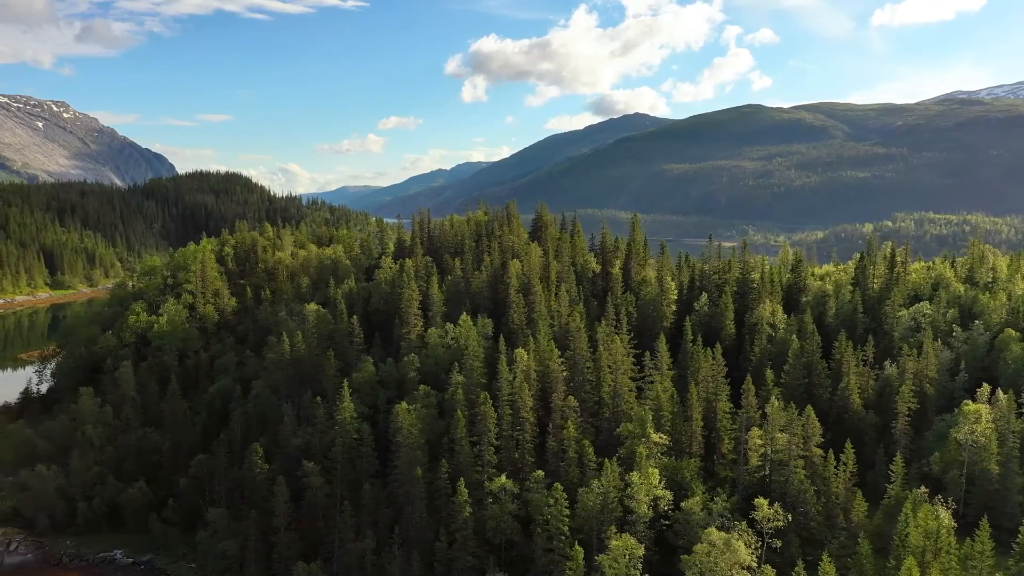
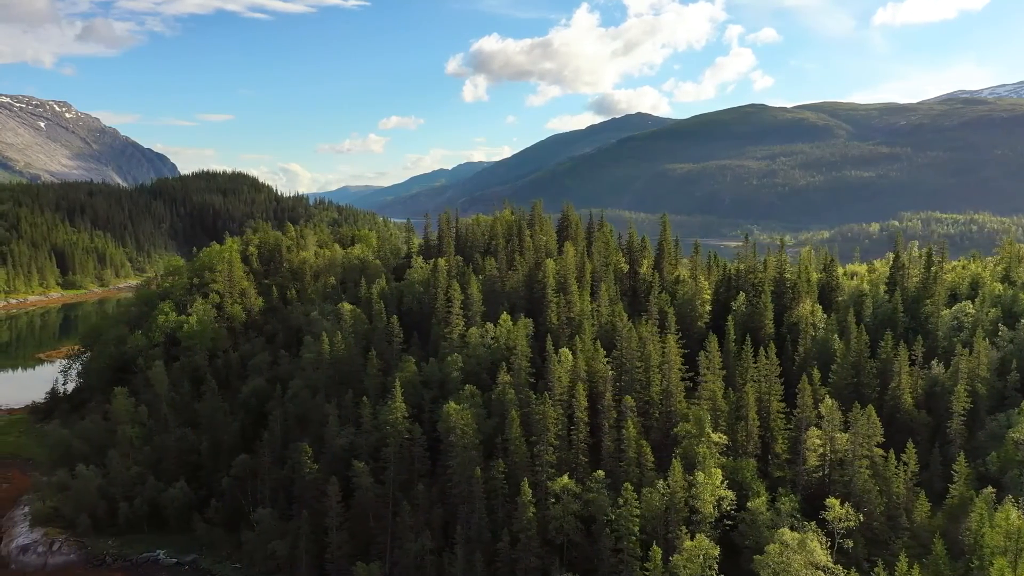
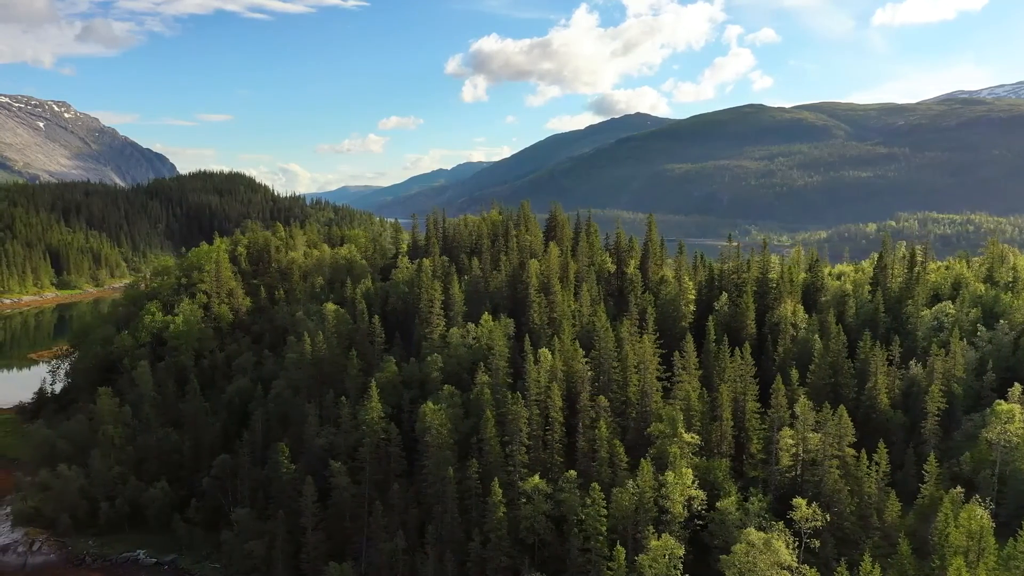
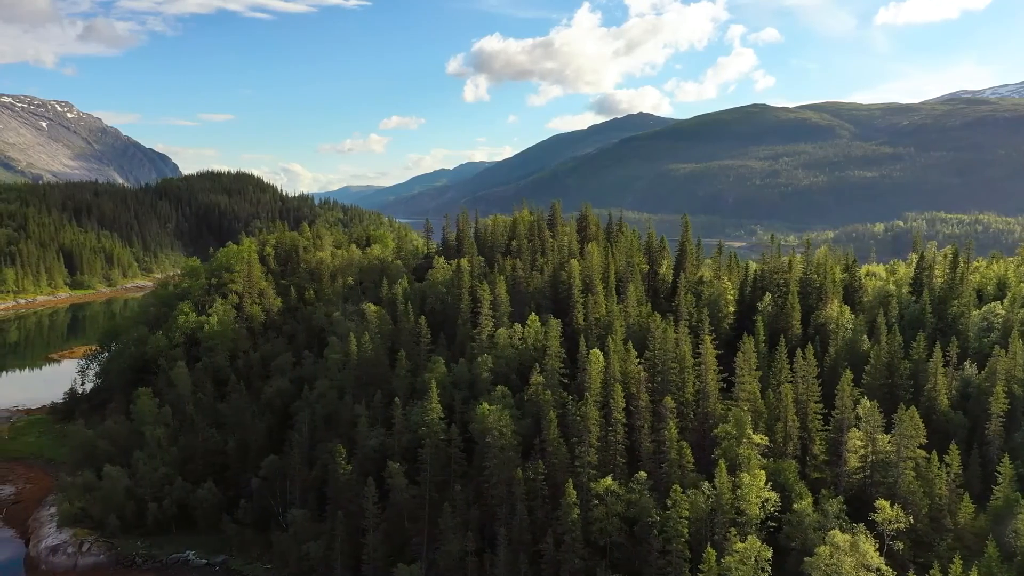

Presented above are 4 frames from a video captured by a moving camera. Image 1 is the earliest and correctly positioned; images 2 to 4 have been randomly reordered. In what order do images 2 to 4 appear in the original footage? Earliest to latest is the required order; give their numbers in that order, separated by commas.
3, 2, 4
